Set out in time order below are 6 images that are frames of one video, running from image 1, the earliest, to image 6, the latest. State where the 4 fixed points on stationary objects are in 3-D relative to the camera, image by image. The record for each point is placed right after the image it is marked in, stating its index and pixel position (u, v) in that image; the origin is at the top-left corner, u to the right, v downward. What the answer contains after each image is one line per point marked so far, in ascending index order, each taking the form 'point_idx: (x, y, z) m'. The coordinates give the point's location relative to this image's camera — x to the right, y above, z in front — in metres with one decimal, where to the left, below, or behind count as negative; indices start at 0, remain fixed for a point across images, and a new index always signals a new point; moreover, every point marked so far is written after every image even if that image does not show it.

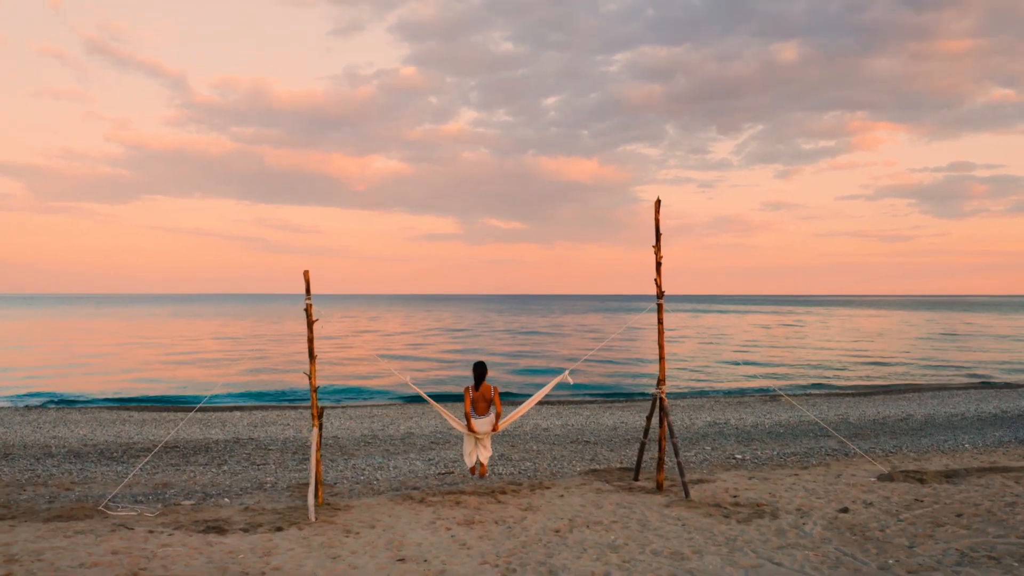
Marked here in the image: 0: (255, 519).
0: (-3.1, -2.9, +7.1) m
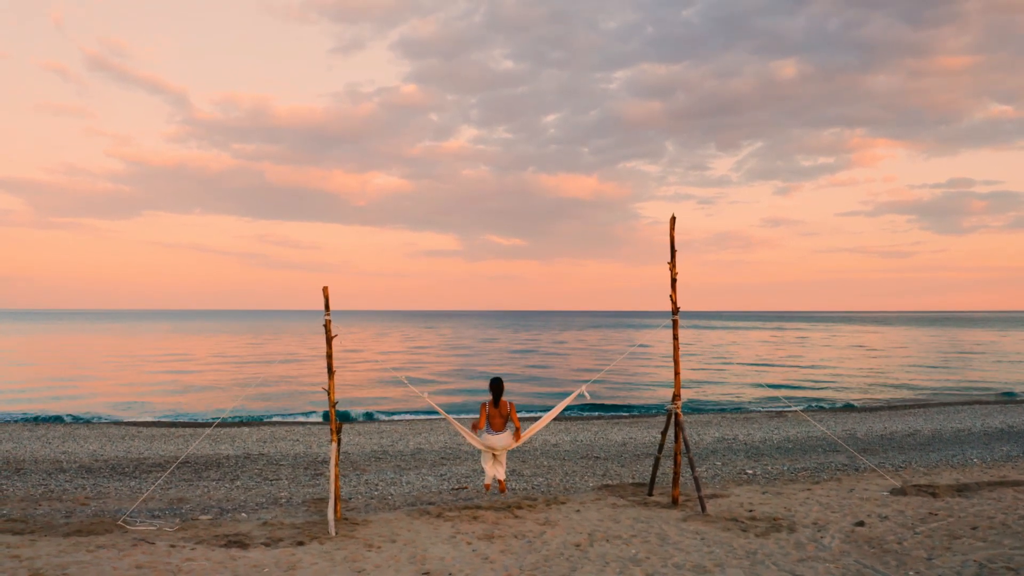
0: (-2.9, -3.0, +7.2) m
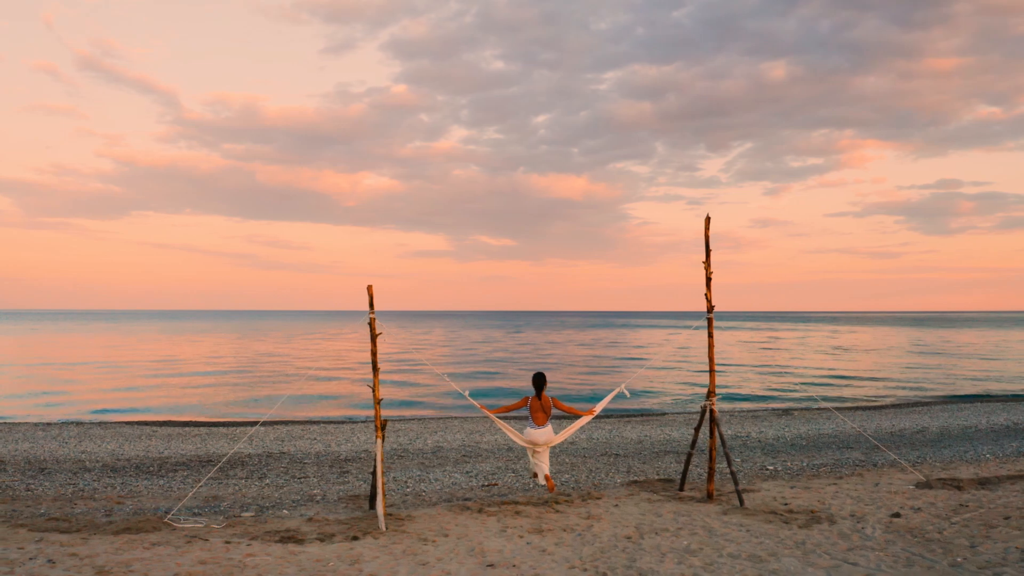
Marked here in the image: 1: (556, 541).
0: (-2.3, -3.0, +7.2) m
1: (+0.5, -2.9, +6.6) m
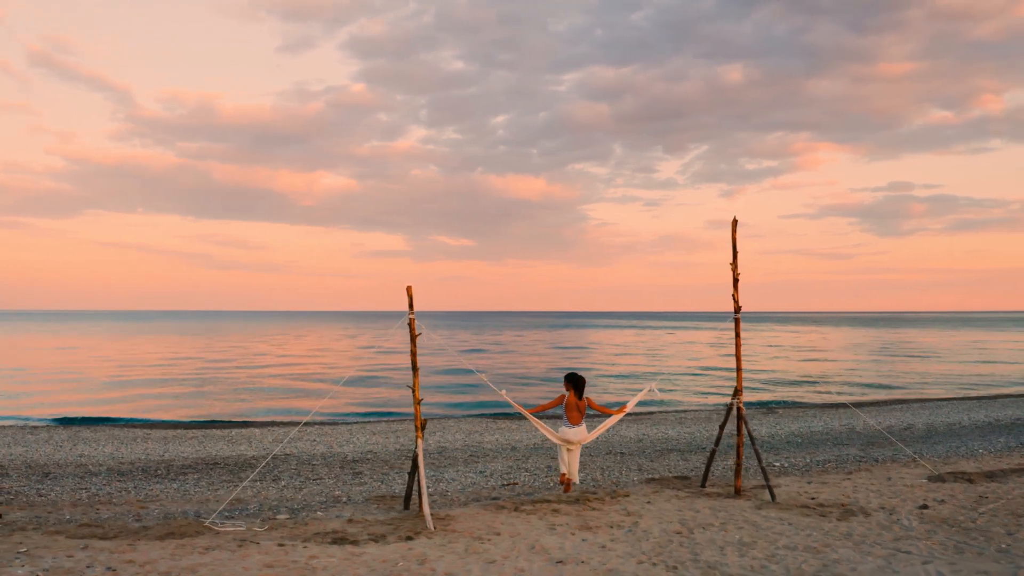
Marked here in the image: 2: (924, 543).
0: (-1.7, -3.0, +7.2) m
1: (+1.1, -2.9, +6.7) m
2: (+4.3, -2.7, +6.1) m
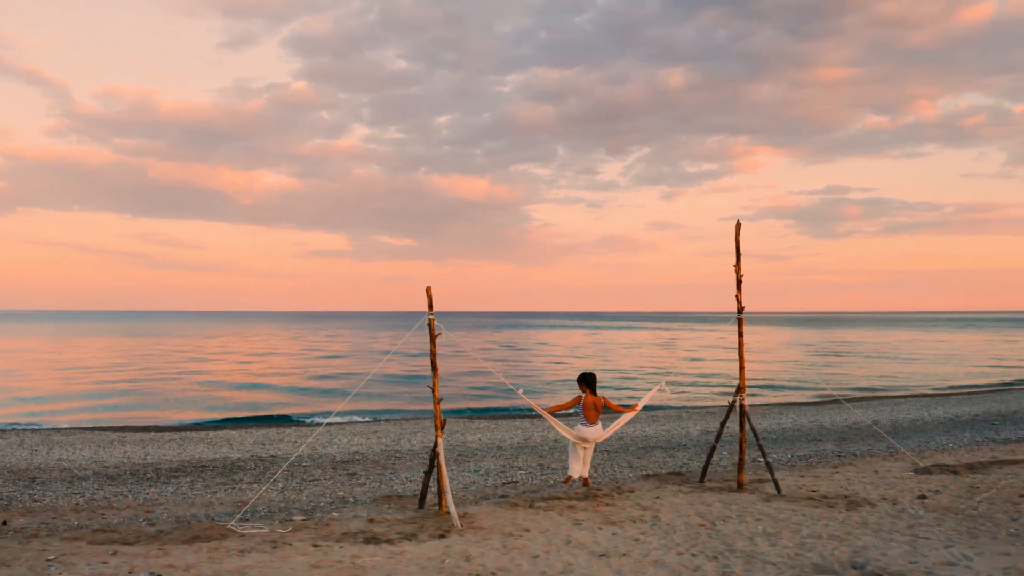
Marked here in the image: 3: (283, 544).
0: (-1.4, -3.0, +7.1) m
1: (+1.5, -2.9, +6.8) m
2: (+4.7, -2.7, +6.5) m
3: (-2.5, -2.8, +6.3) m
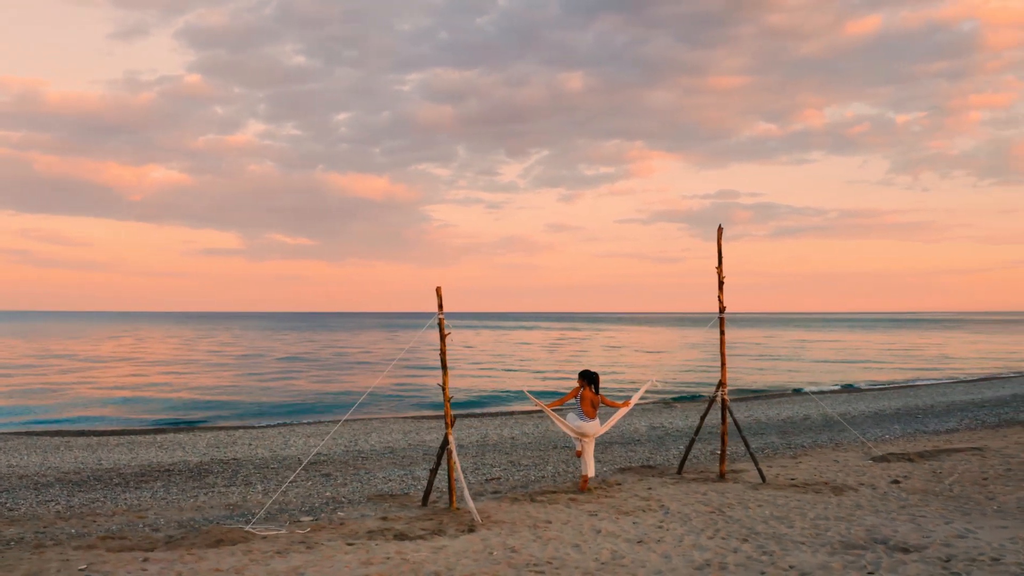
0: (-1.1, -2.9, +7.1) m
1: (+1.8, -2.9, +7.2) m
2: (+5.0, -2.7, +7.2) m
3: (-2.2, -2.7, +6.2) m
